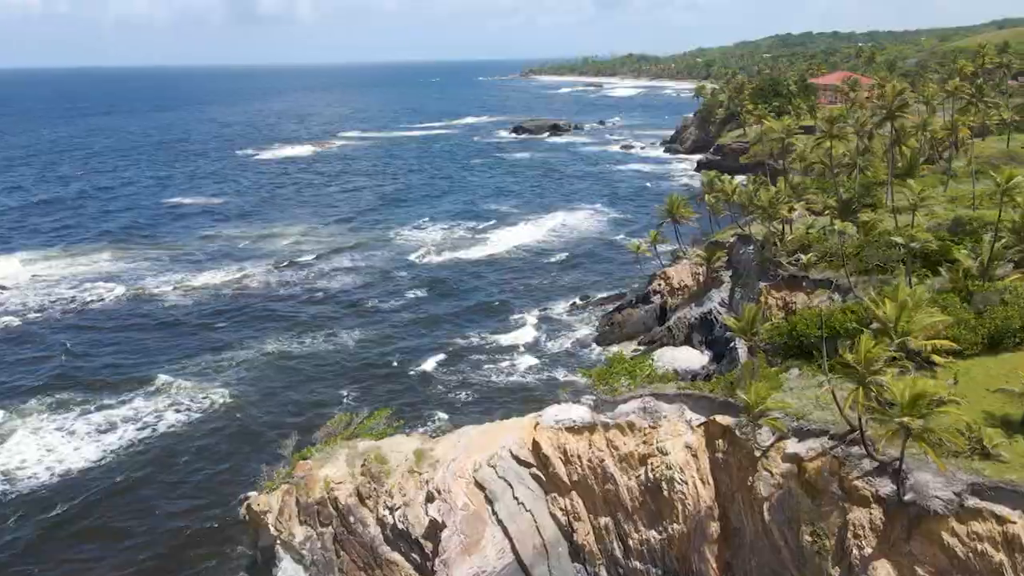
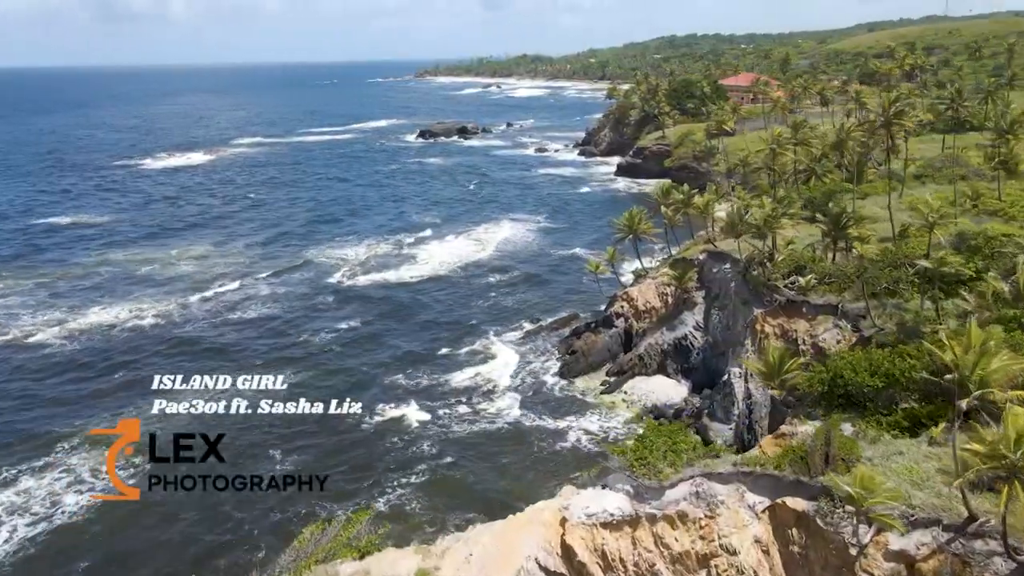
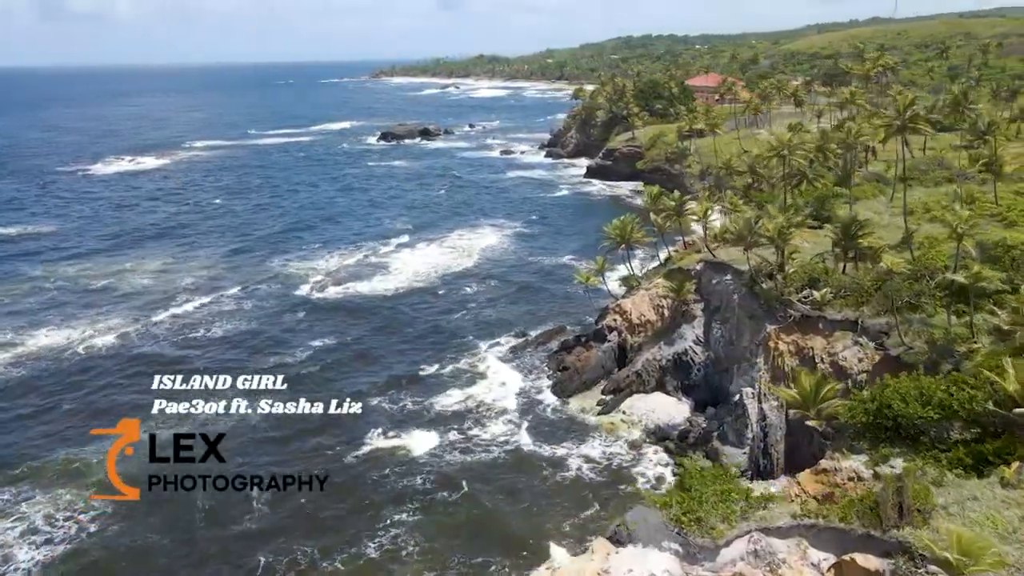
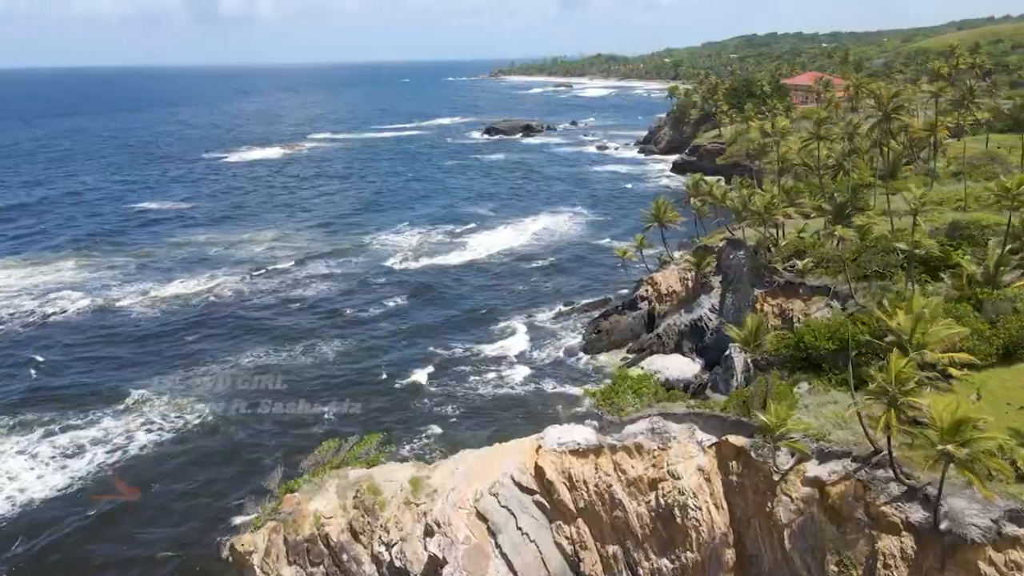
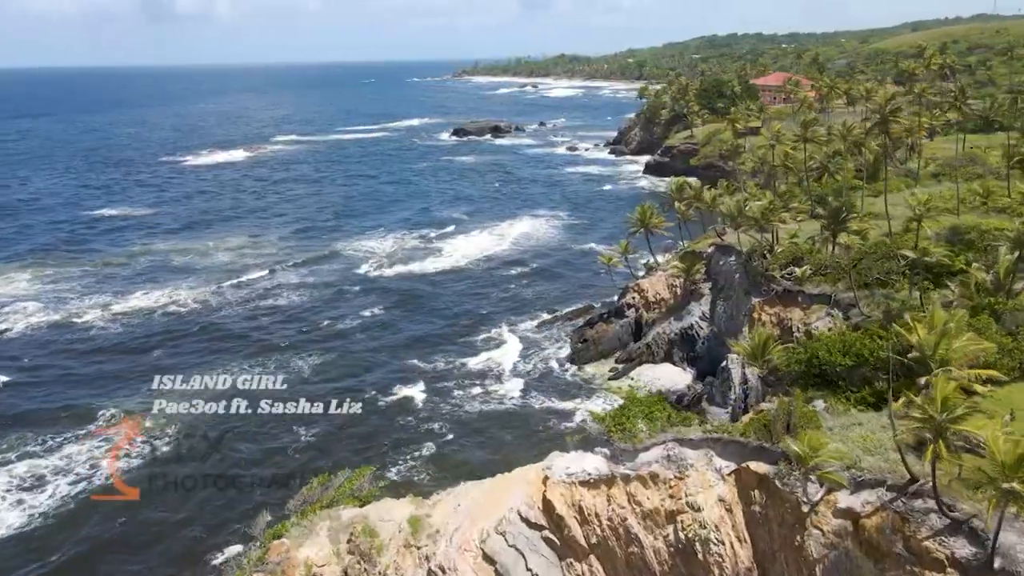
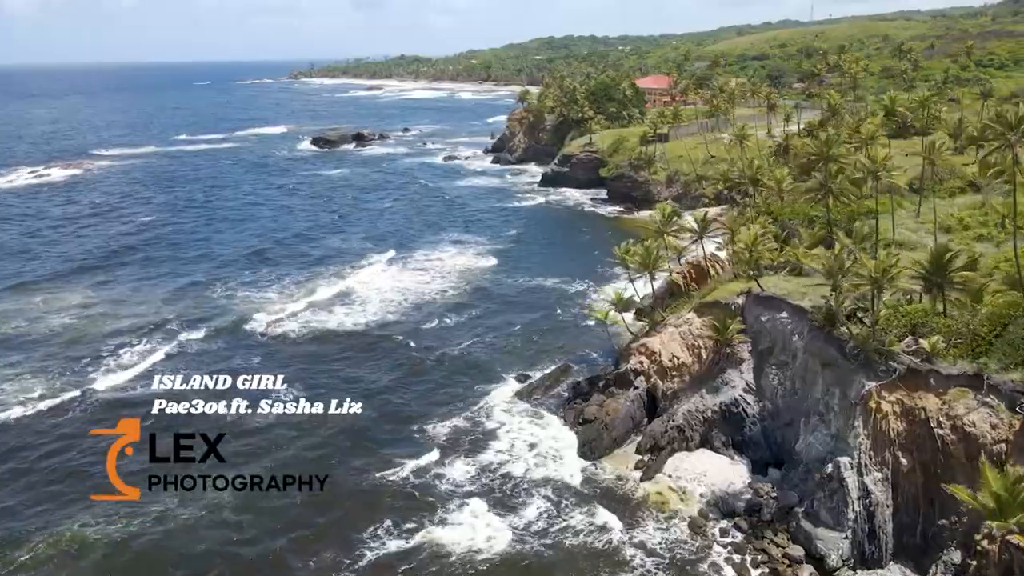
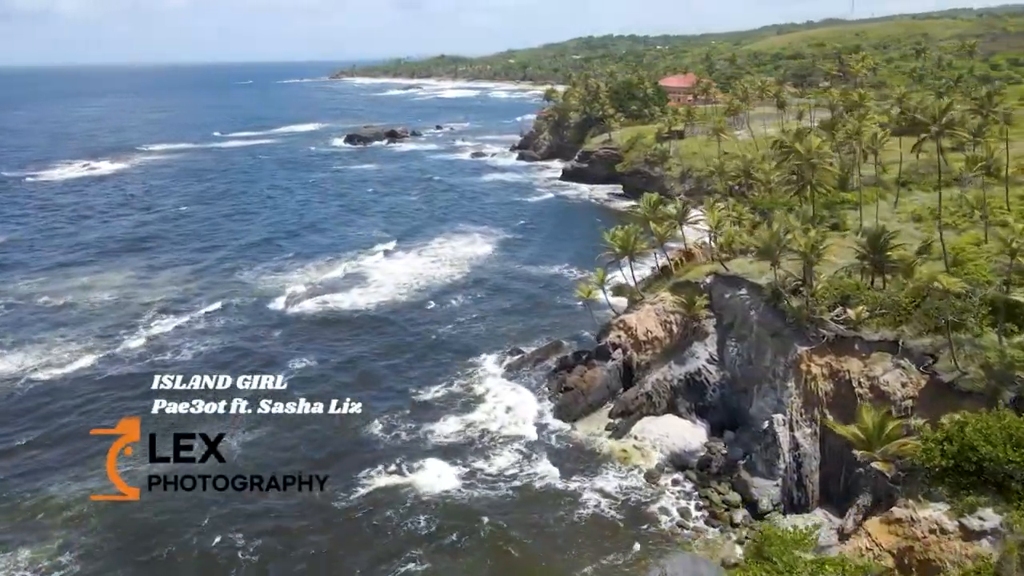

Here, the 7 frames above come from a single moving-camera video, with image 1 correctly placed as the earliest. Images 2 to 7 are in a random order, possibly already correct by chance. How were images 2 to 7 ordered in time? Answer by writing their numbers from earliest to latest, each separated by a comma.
4, 5, 2, 3, 7, 6
